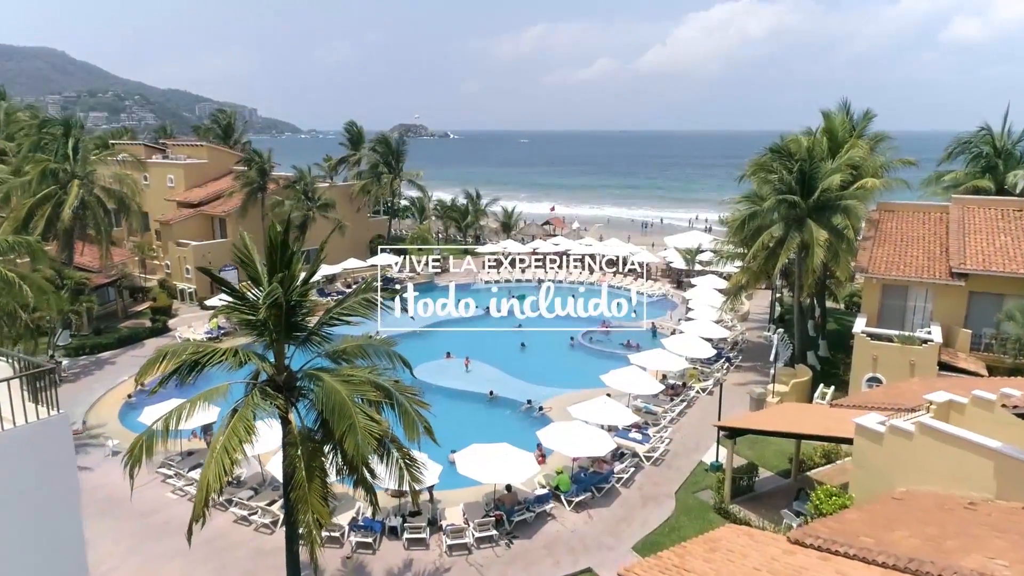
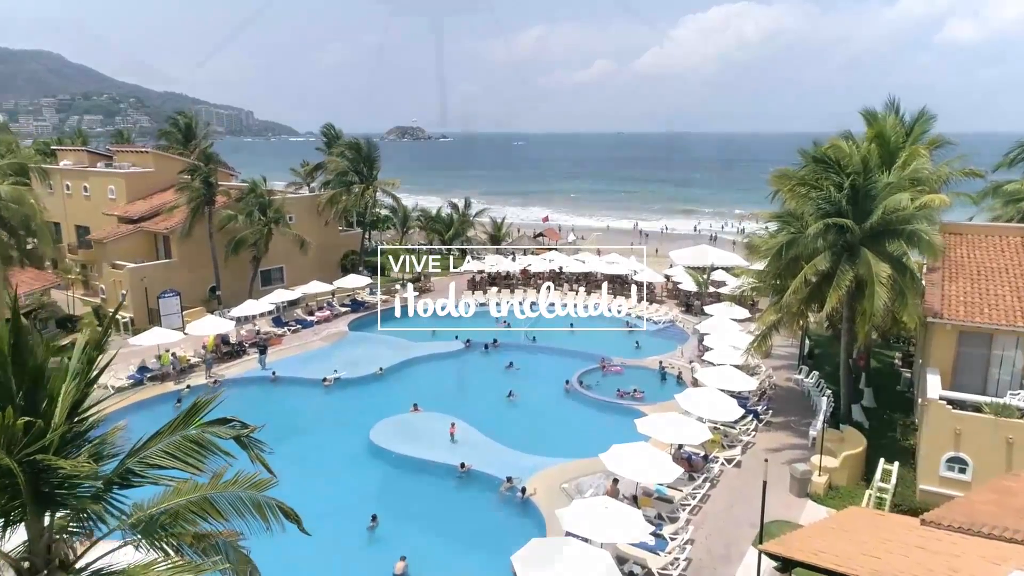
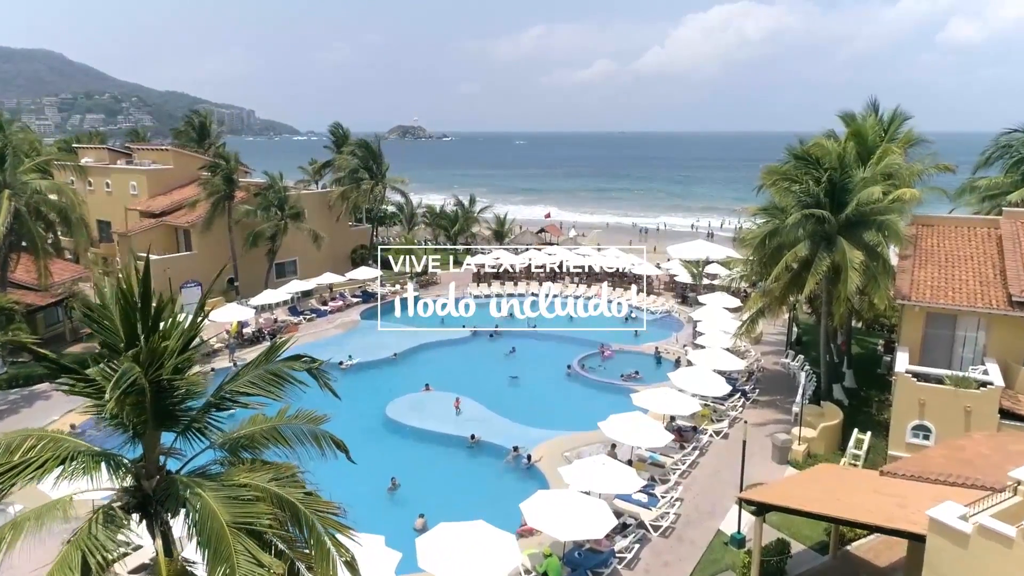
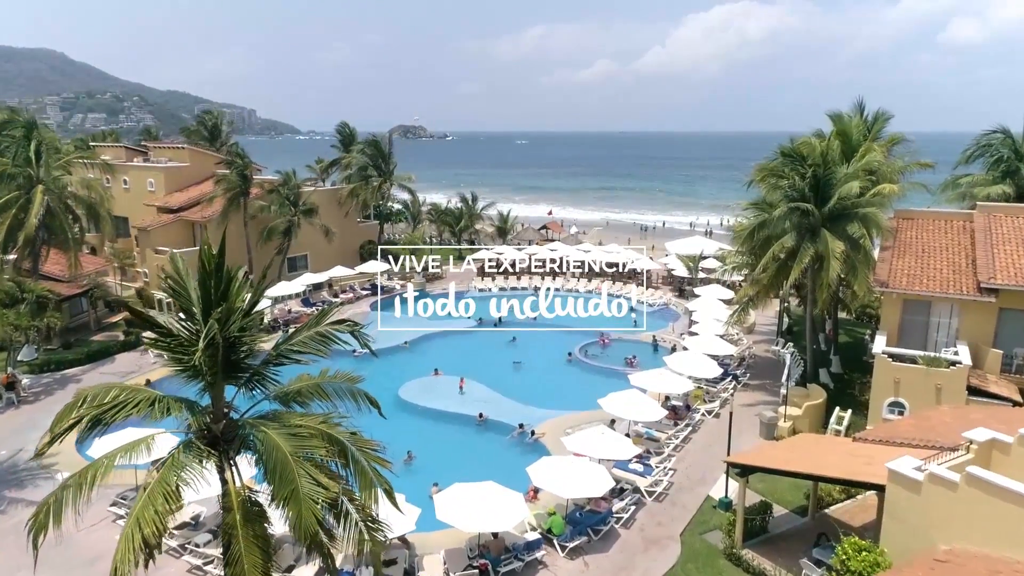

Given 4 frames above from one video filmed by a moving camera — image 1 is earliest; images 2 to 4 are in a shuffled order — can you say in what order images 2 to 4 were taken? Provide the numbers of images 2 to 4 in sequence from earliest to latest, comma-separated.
4, 3, 2
